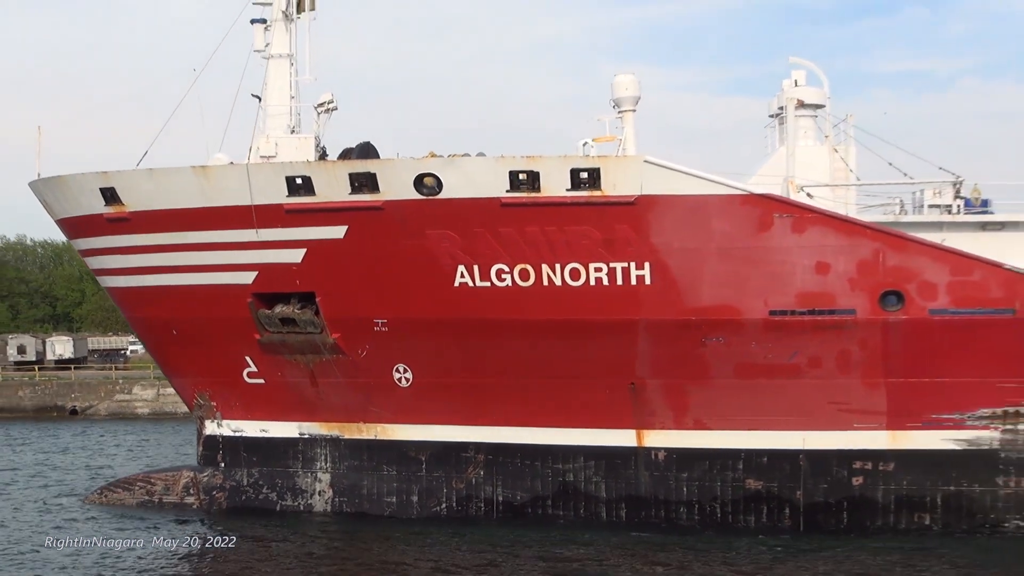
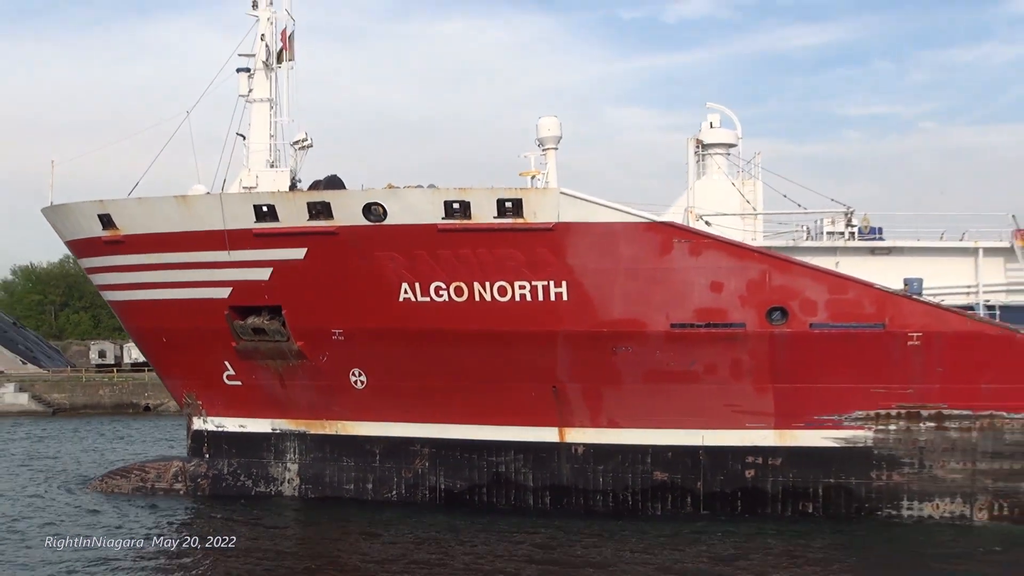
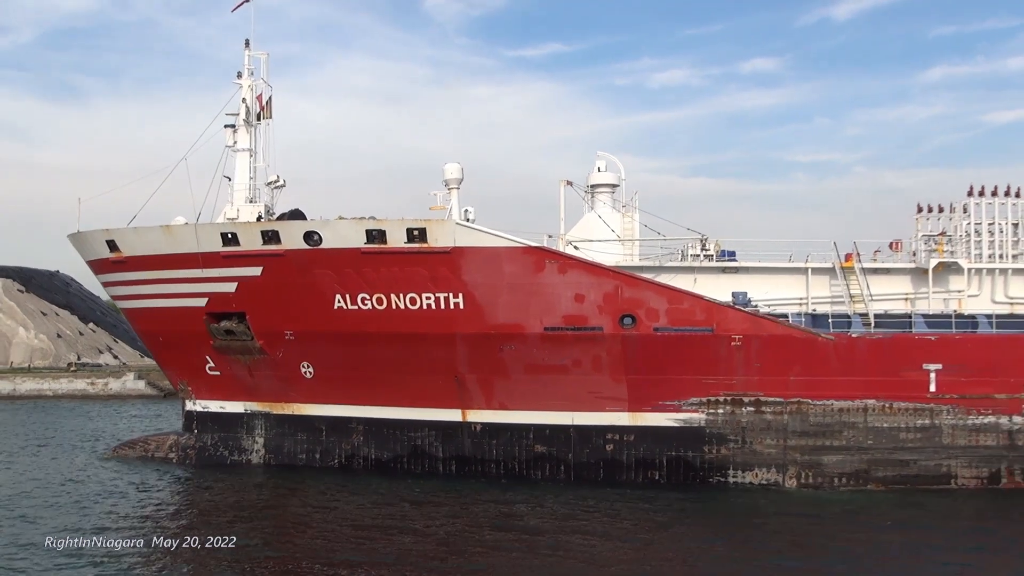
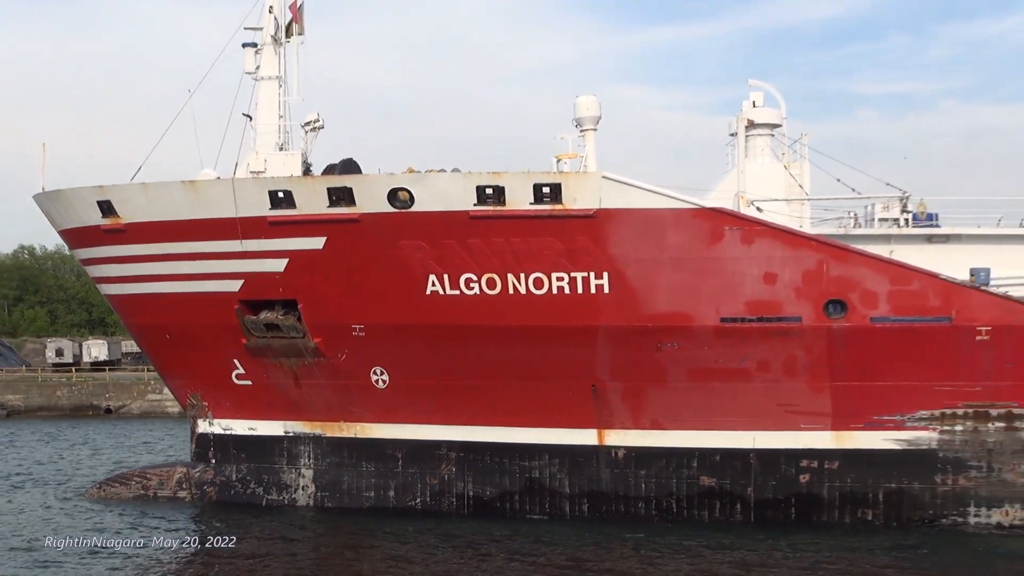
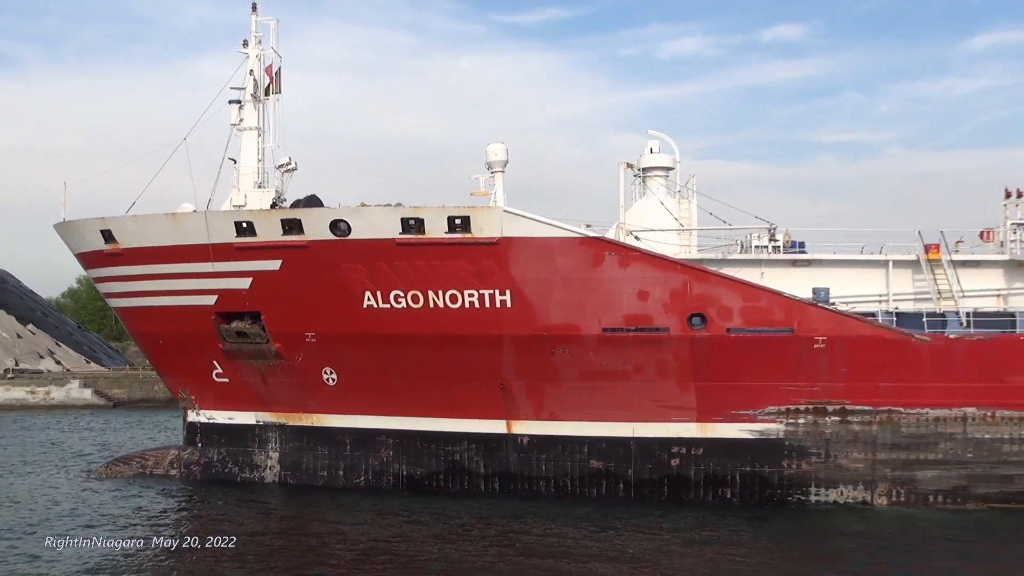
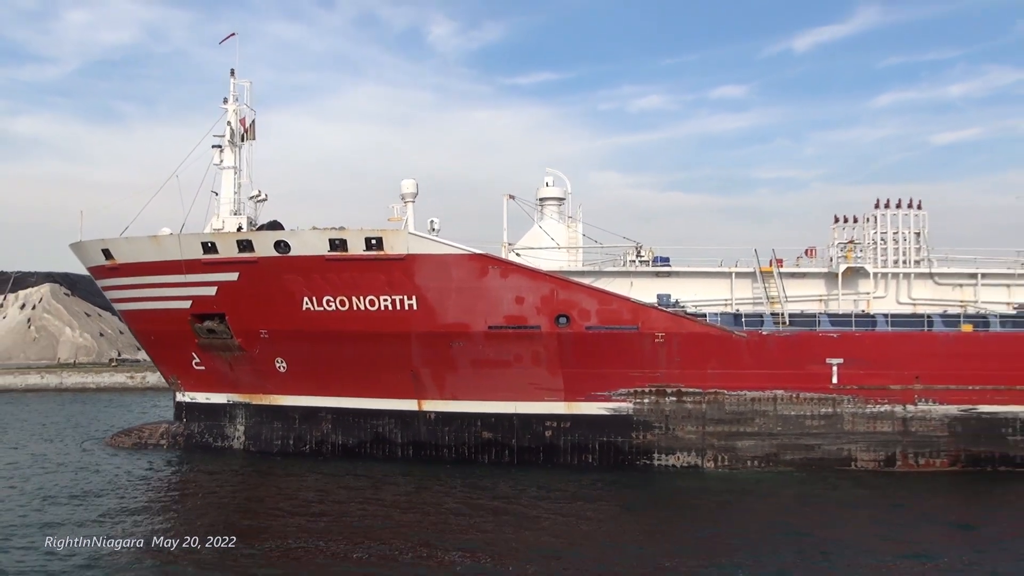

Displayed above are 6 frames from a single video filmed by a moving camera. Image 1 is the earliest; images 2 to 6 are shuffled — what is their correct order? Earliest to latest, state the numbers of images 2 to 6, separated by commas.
4, 2, 5, 3, 6
